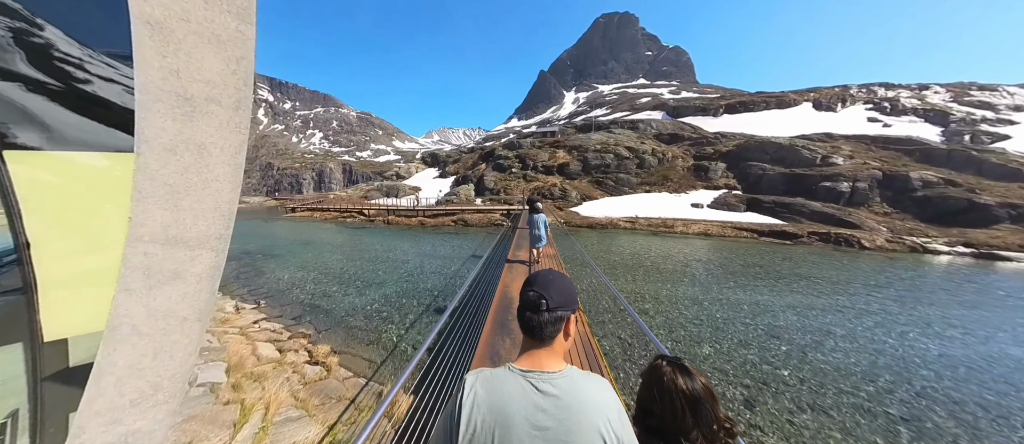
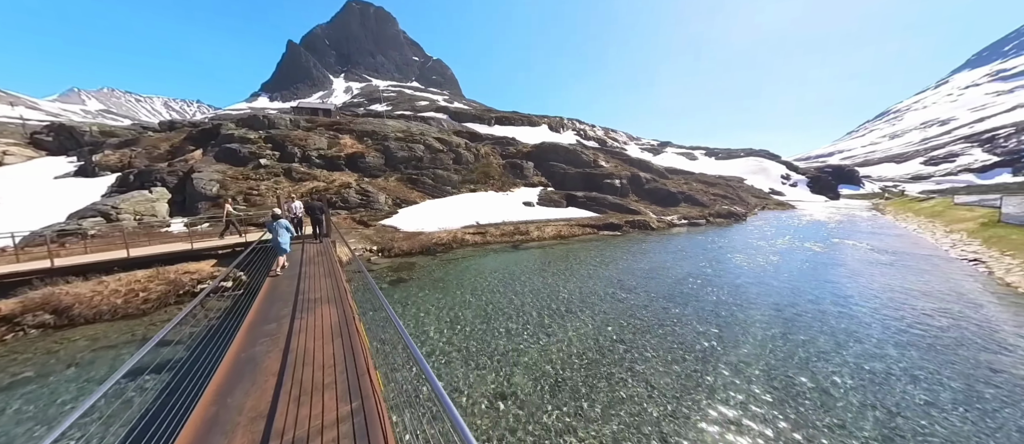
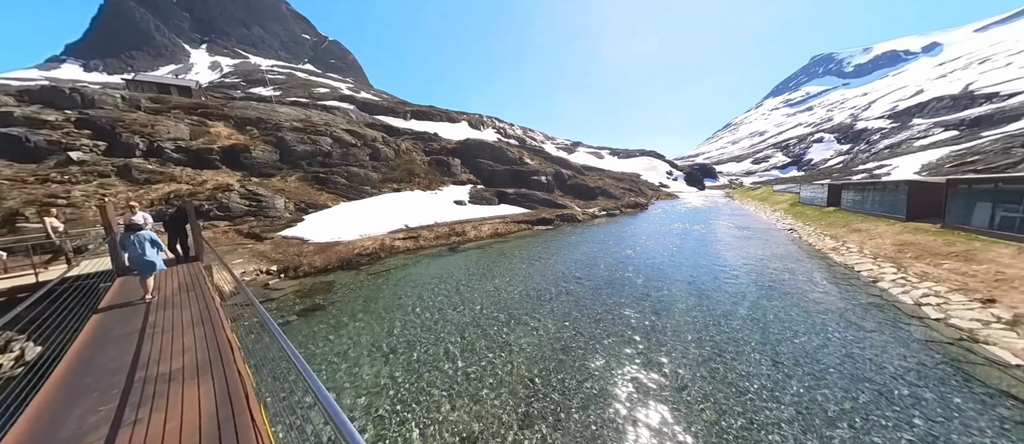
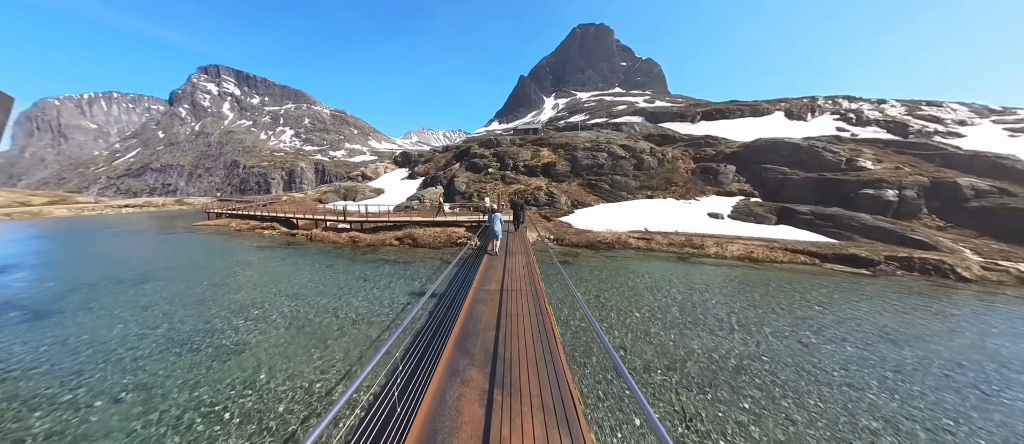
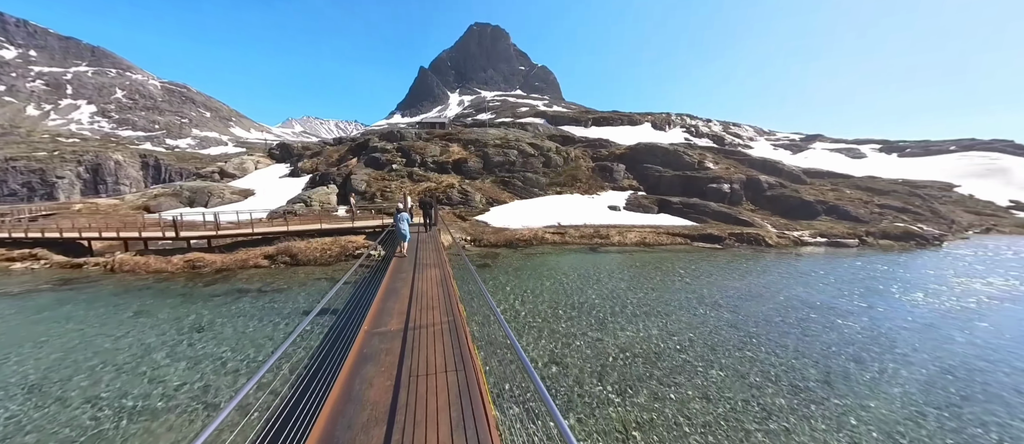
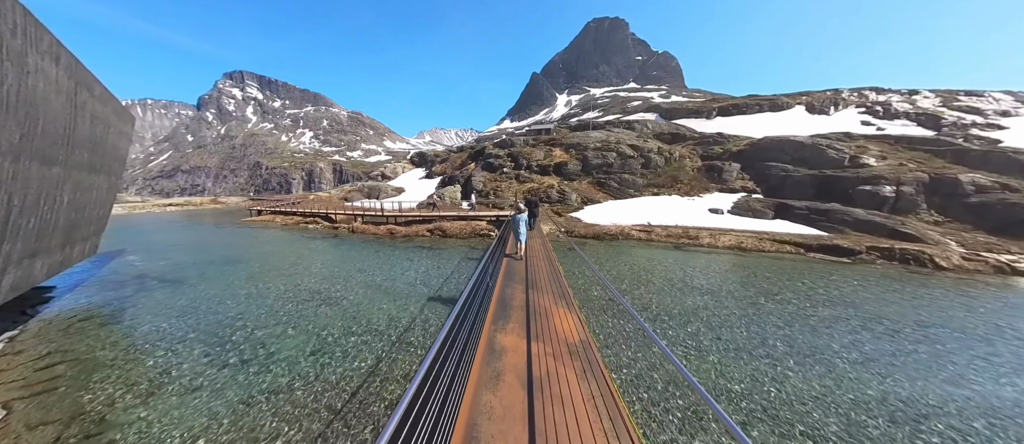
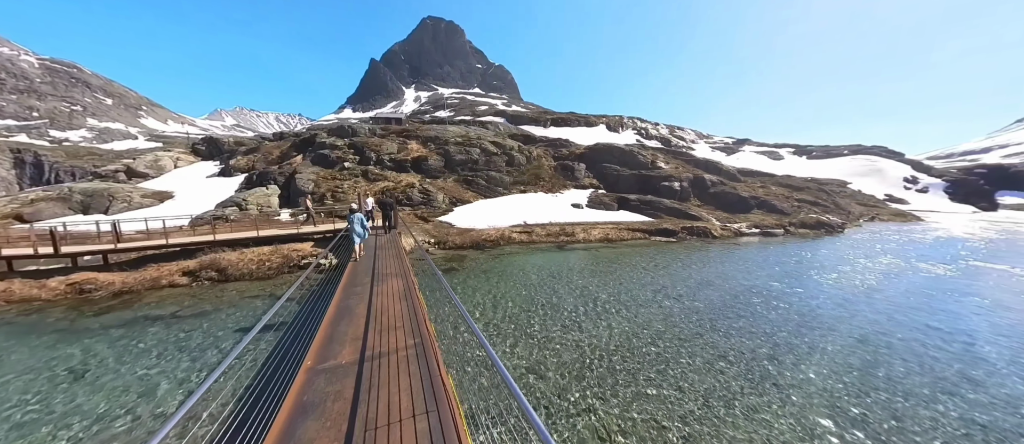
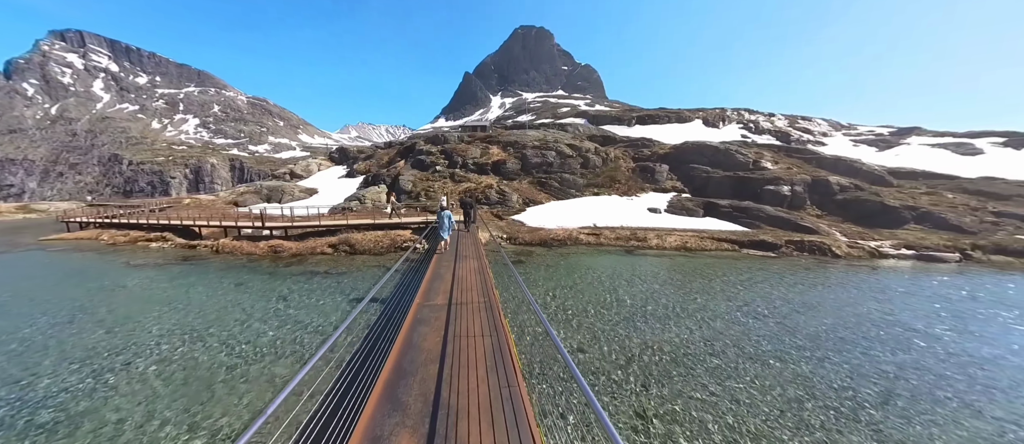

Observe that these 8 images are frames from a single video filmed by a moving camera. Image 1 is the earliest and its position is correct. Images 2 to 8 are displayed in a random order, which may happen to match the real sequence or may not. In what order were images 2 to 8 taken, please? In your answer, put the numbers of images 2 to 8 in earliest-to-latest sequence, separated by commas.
6, 4, 8, 5, 7, 2, 3
